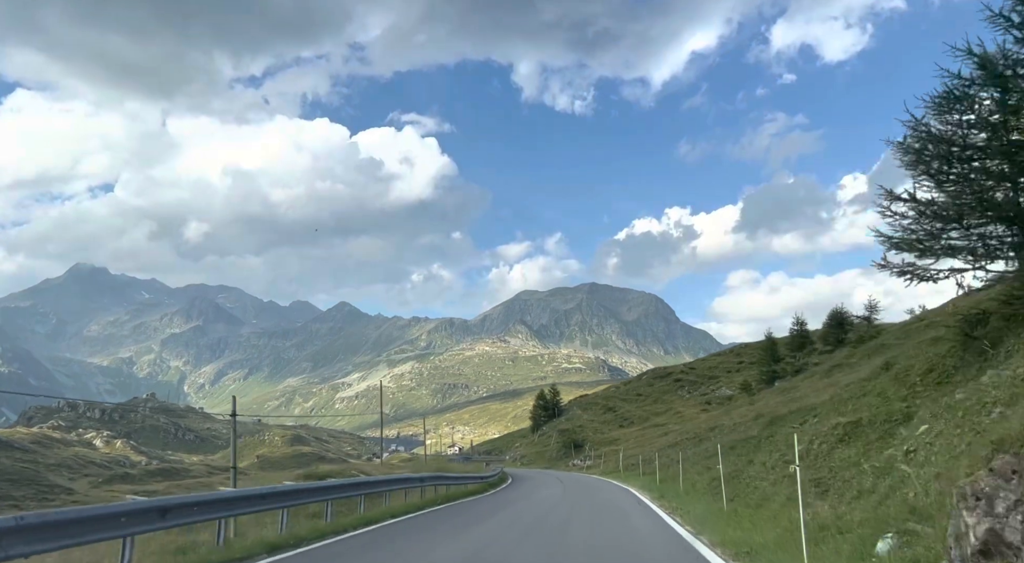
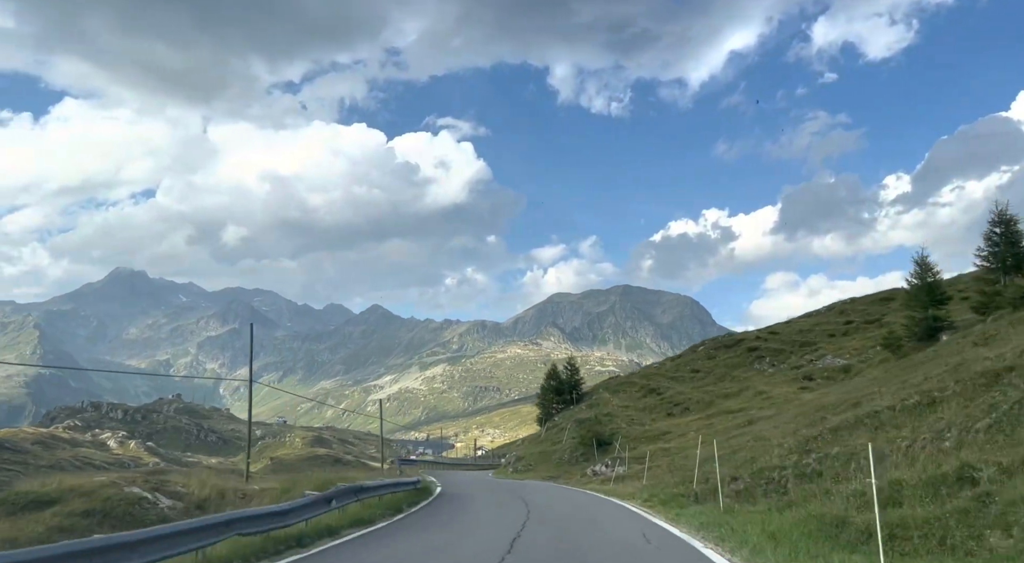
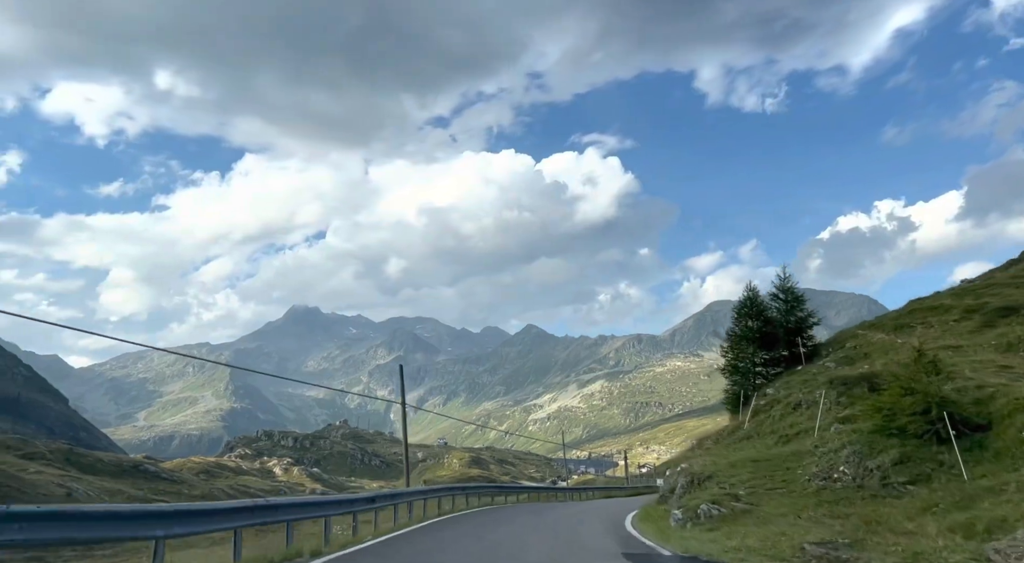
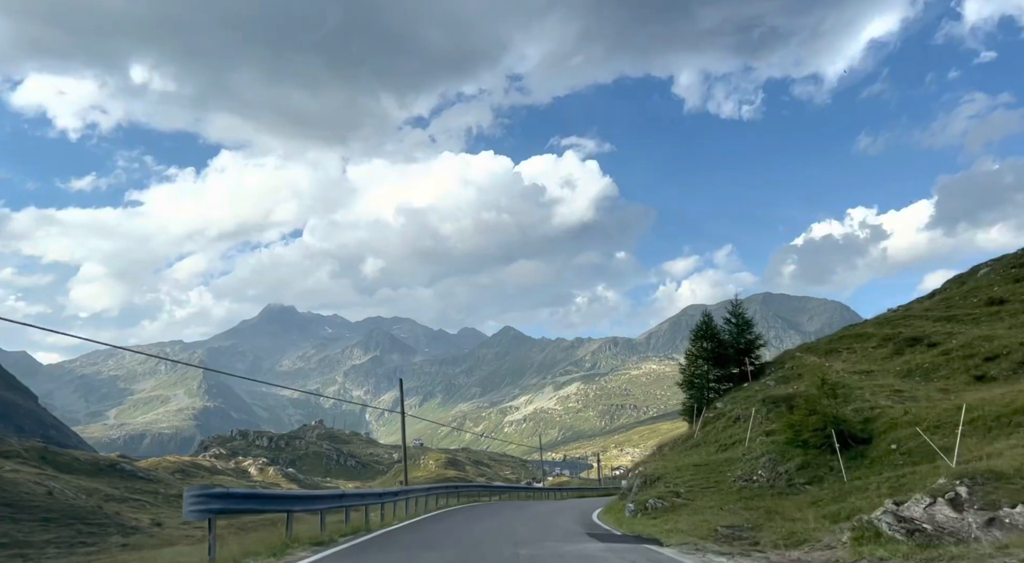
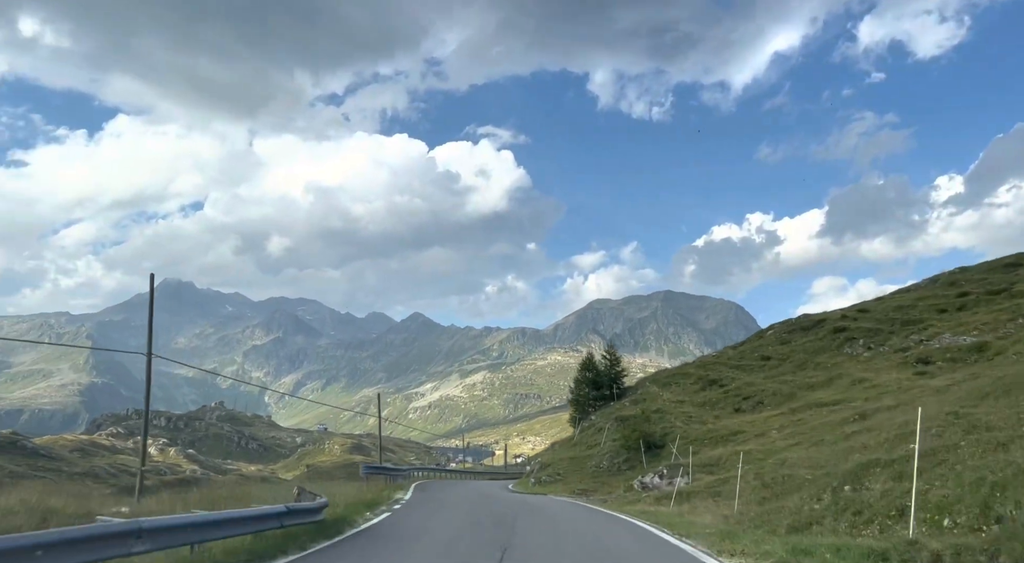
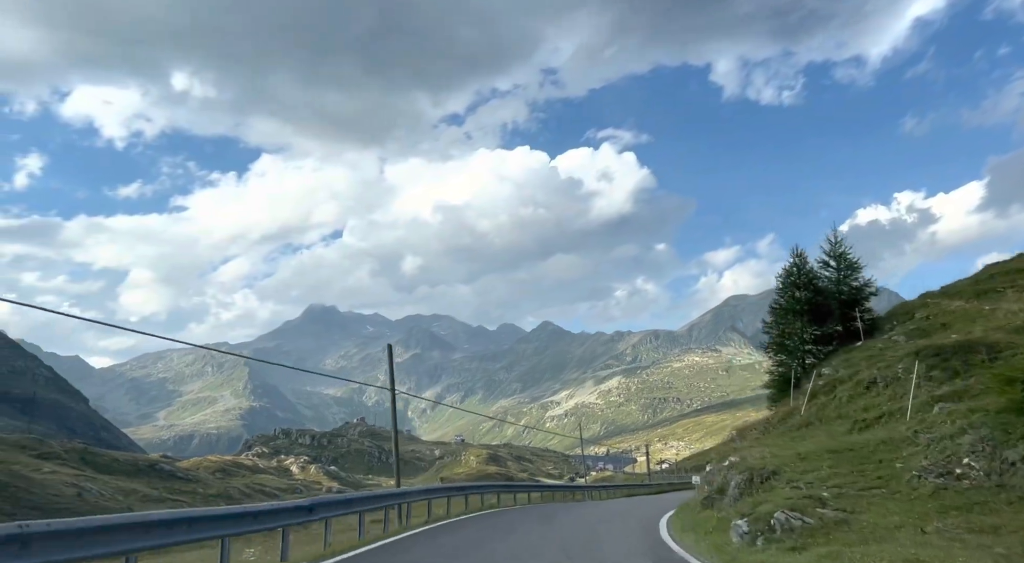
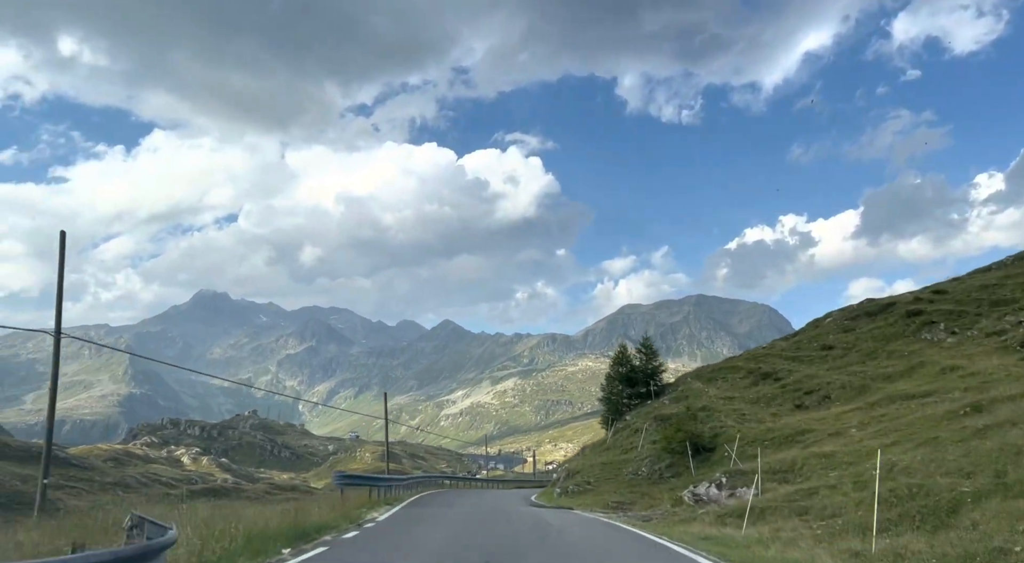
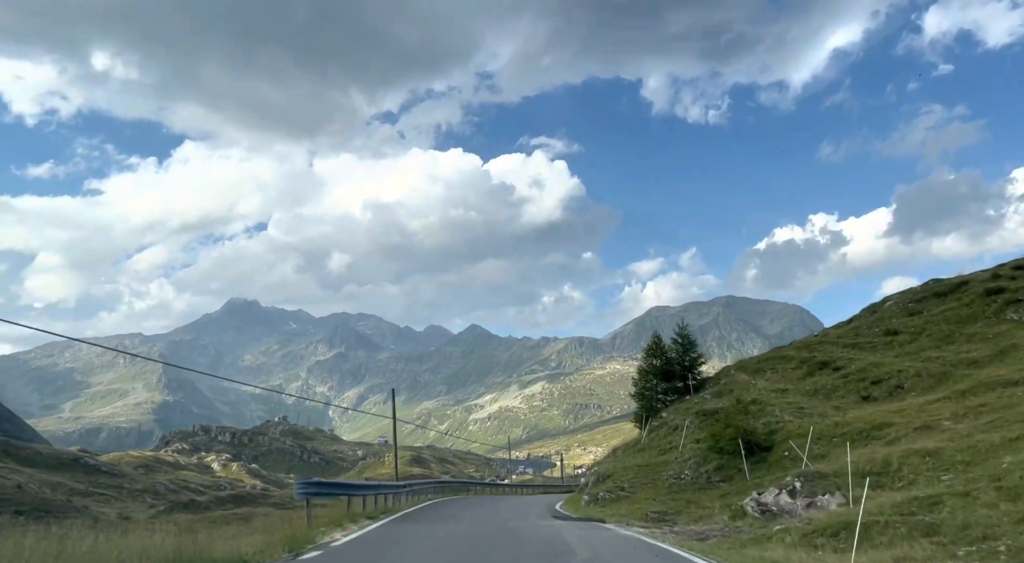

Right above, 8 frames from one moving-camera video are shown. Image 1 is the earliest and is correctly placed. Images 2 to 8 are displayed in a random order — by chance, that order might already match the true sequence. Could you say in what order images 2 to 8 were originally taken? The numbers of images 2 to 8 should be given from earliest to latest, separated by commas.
2, 5, 7, 8, 4, 3, 6
